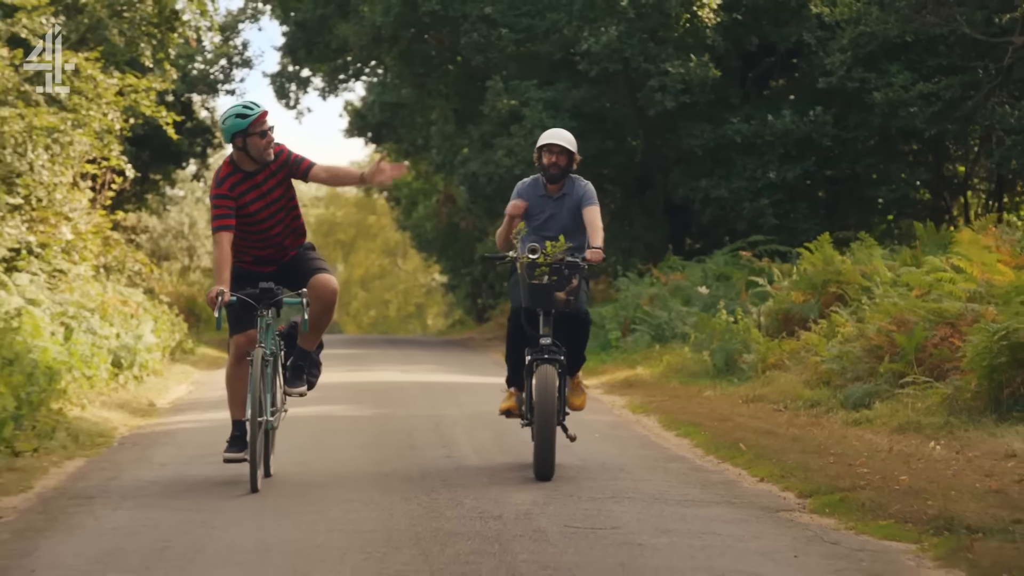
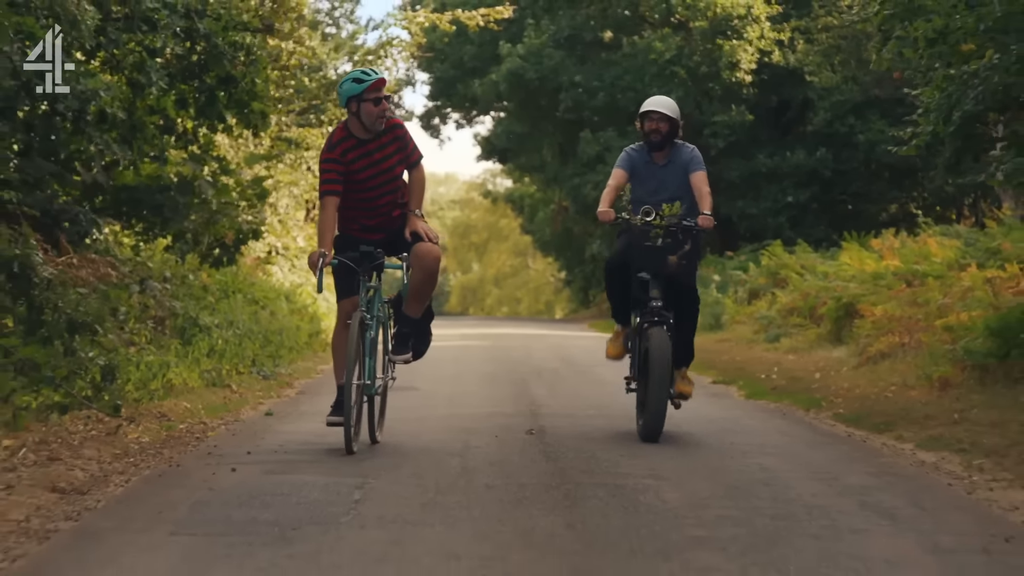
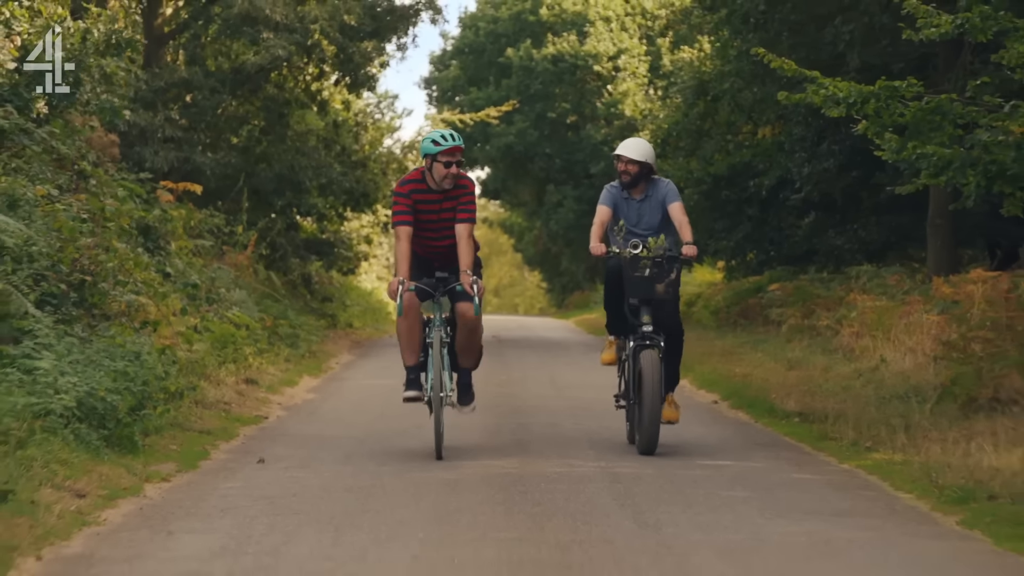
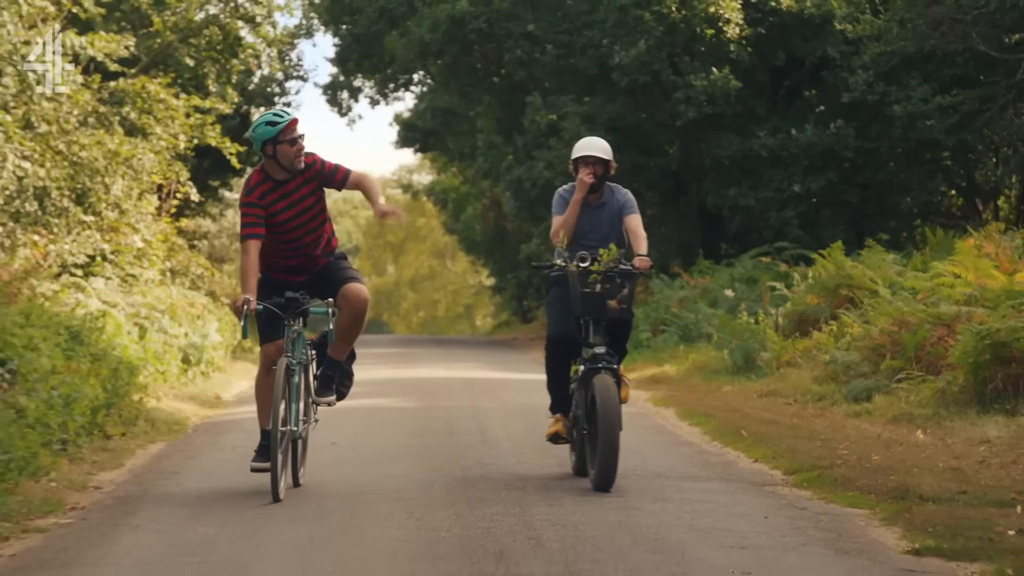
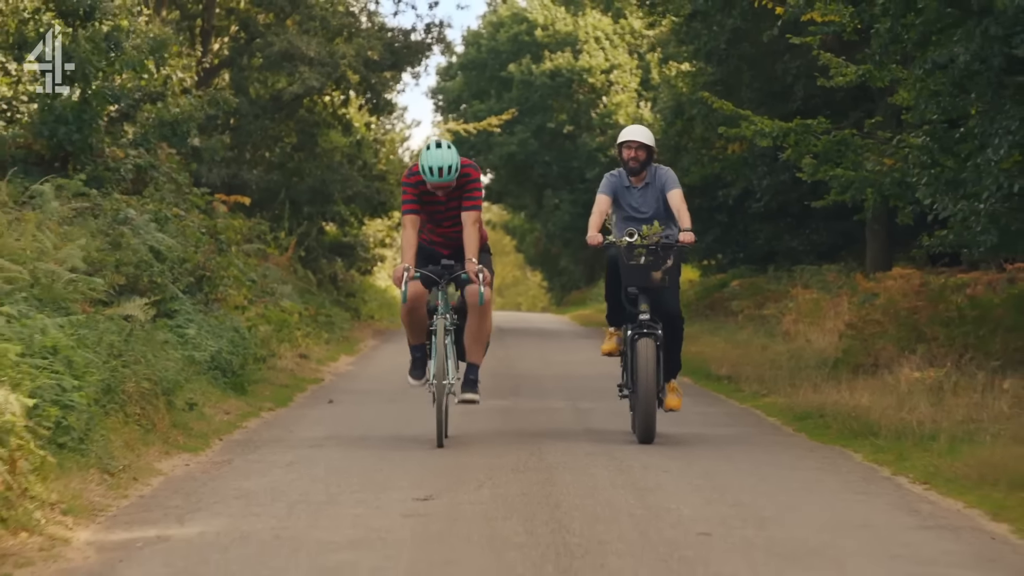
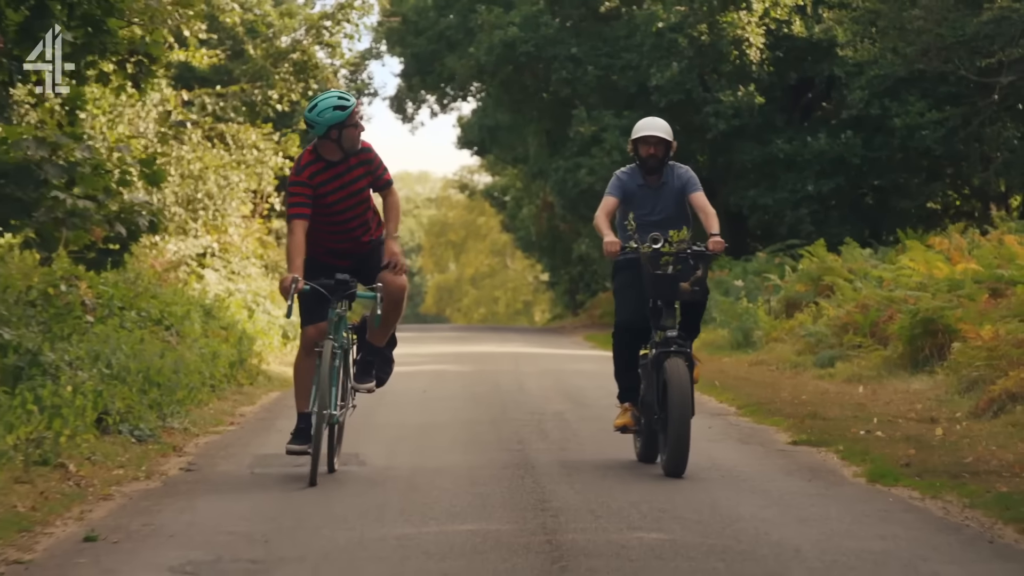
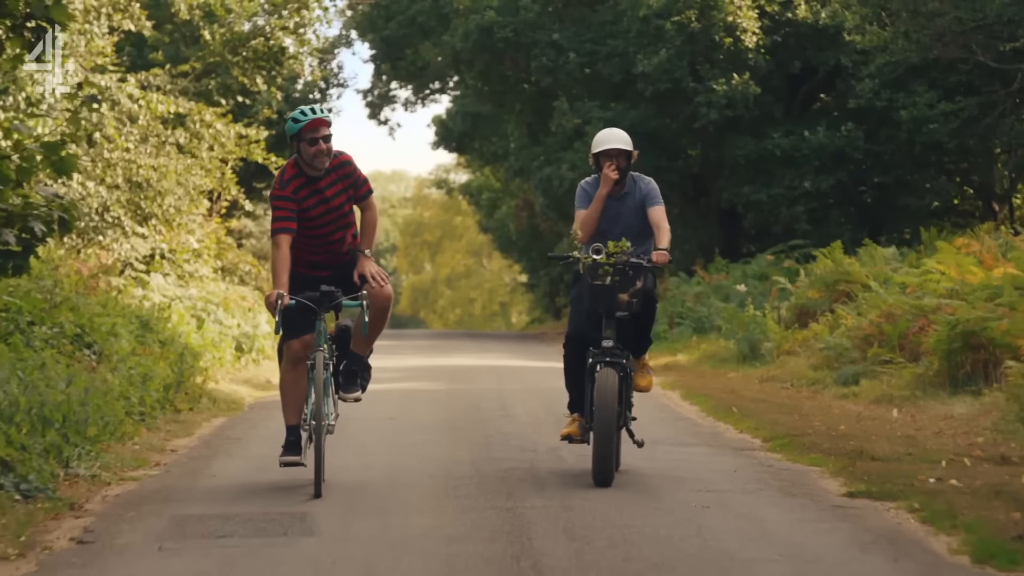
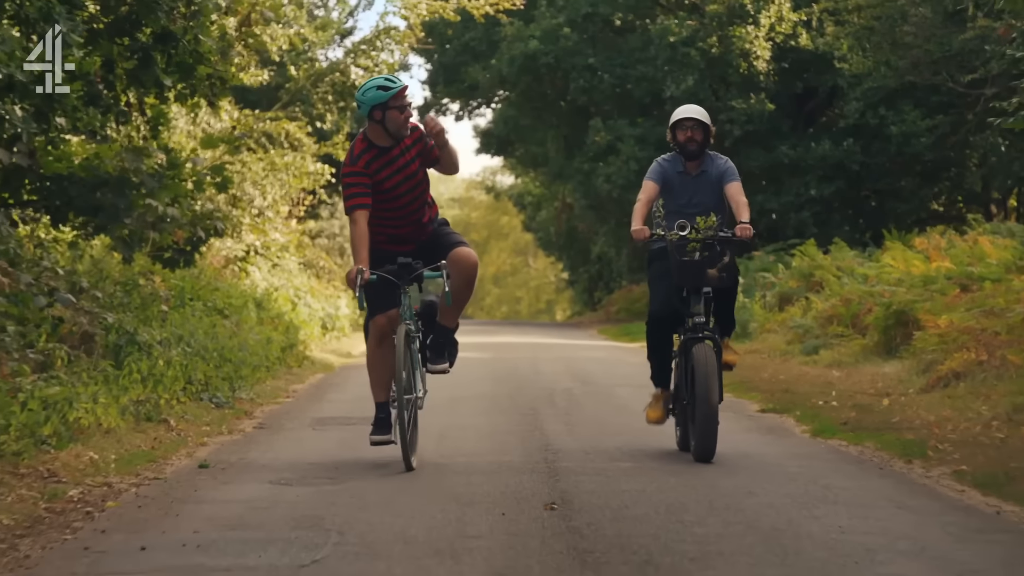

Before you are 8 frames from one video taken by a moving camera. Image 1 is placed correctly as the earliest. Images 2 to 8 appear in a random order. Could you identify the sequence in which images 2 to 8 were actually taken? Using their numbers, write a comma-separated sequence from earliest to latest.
4, 7, 6, 8, 2, 3, 5
